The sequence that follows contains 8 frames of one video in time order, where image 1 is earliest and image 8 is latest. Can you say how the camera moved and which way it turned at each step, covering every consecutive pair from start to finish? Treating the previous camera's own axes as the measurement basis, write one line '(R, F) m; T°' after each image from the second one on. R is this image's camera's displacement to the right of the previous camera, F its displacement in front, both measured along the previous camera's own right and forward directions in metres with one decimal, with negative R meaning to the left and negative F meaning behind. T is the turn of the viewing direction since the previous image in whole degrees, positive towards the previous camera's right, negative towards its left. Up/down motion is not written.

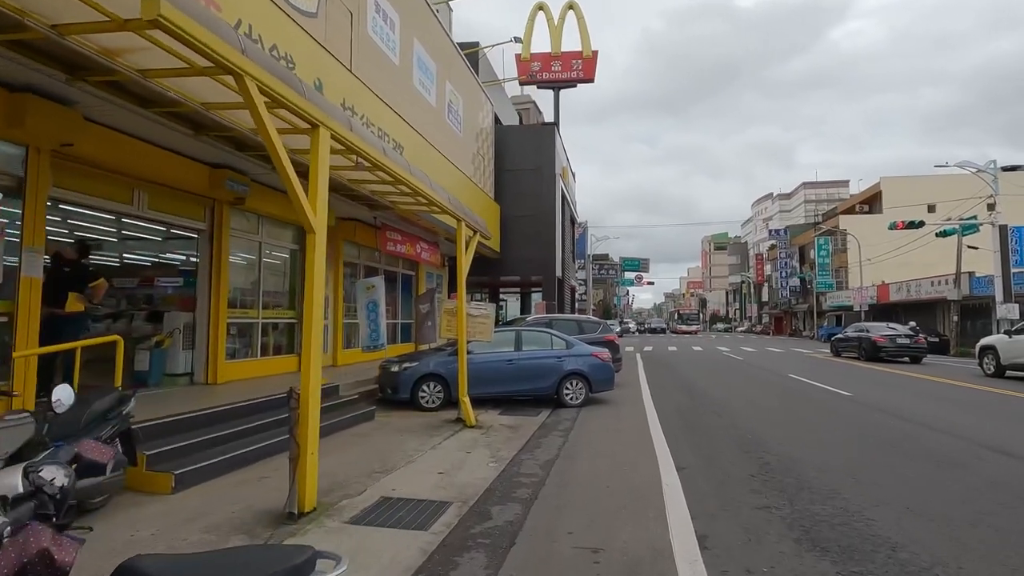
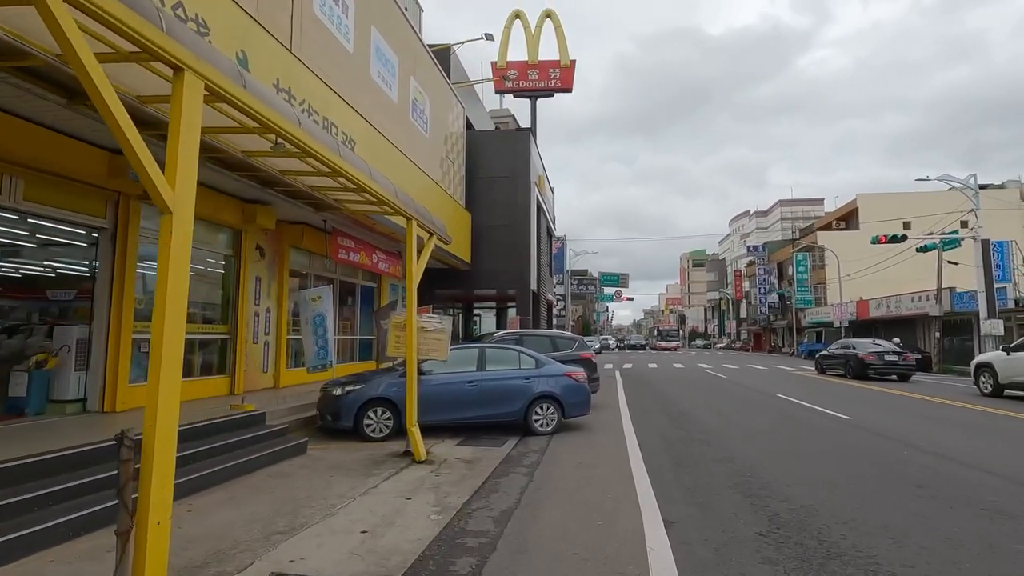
(+0.4, +1.5) m; +2°
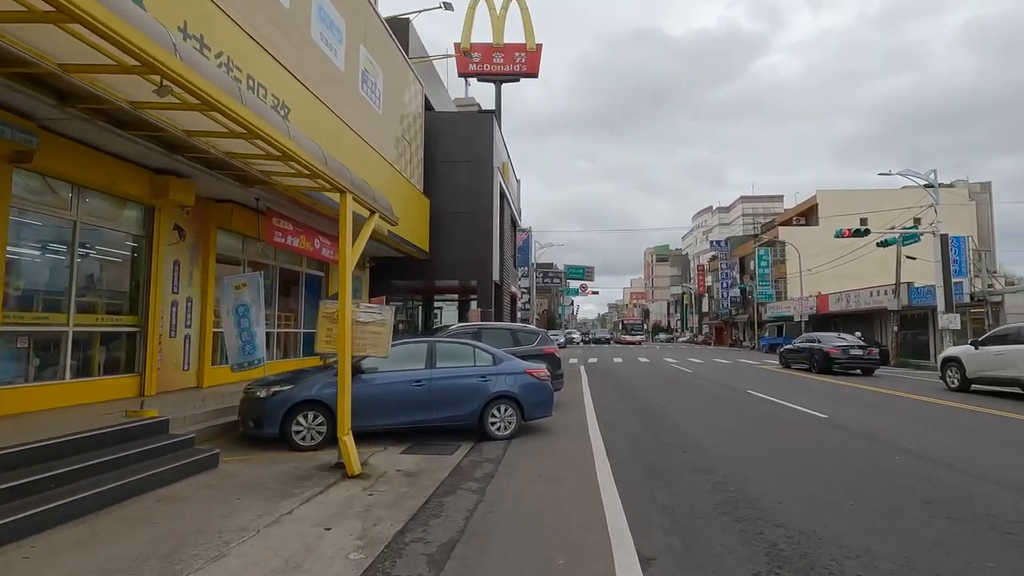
(+0.2, +1.2) m; +4°
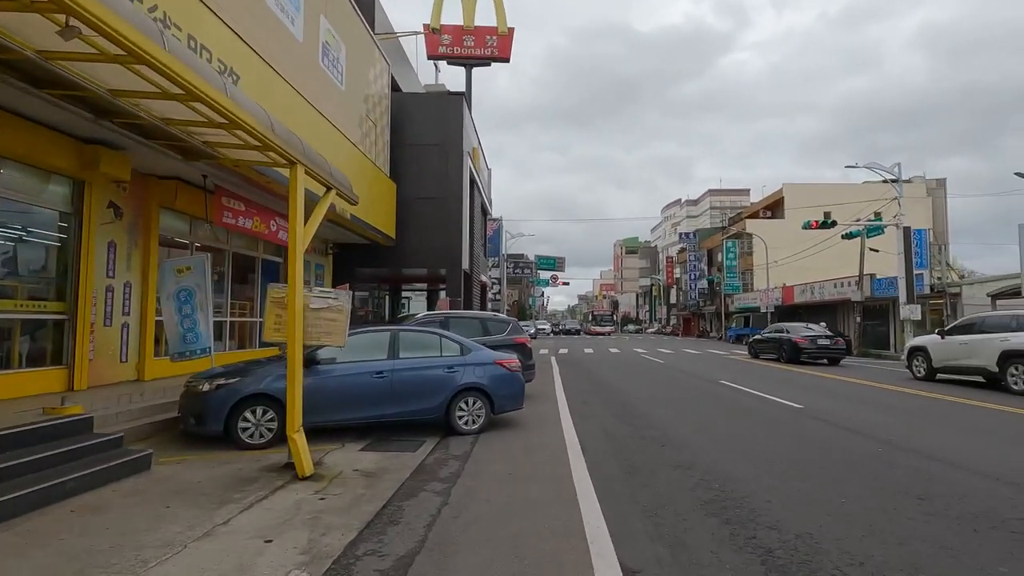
(0.0, +0.6) m; +3°
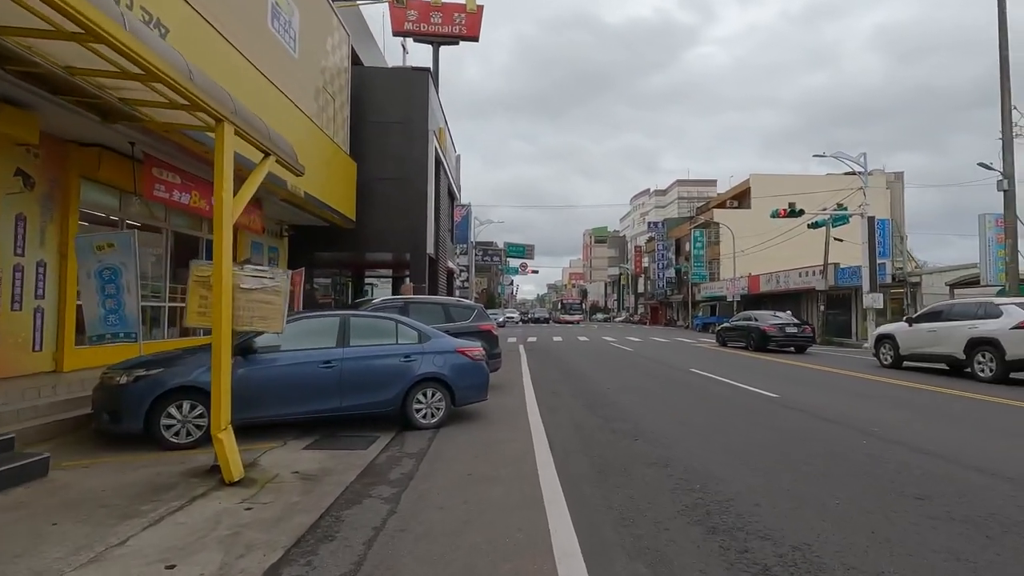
(+0.1, +0.8) m; +3°
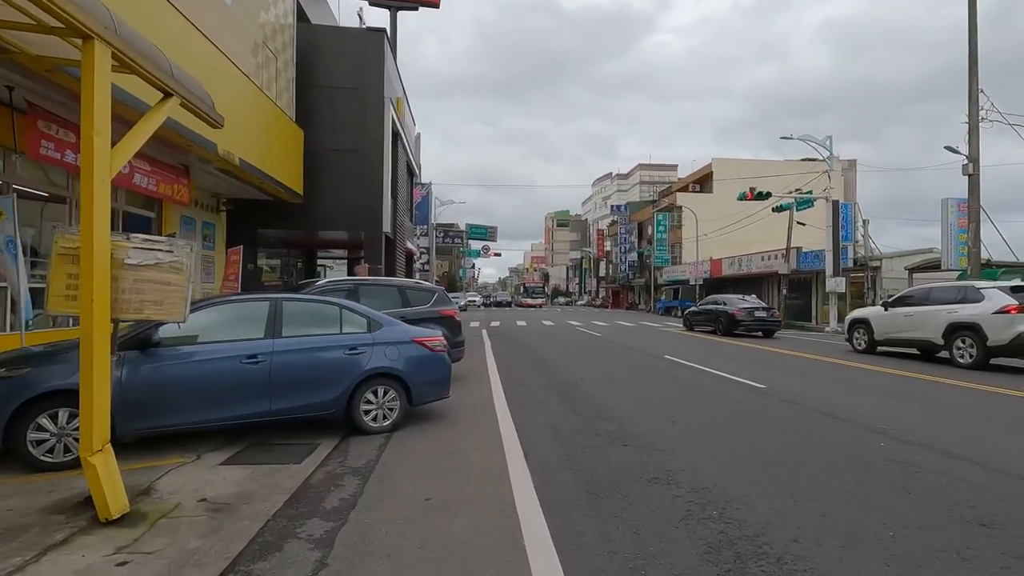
(-0.1, +1.3) m; +4°
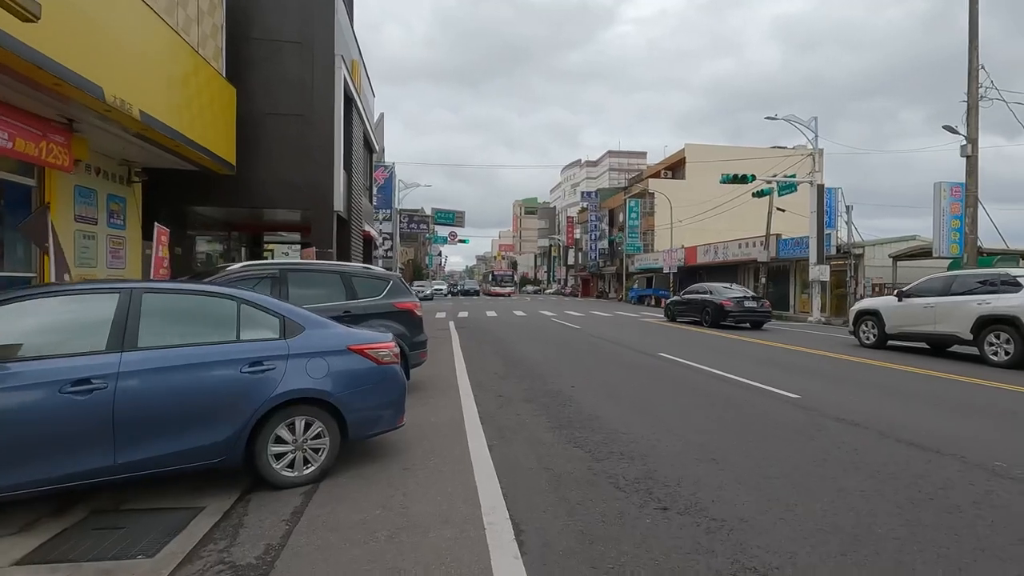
(-0.1, +2.3) m; +3°
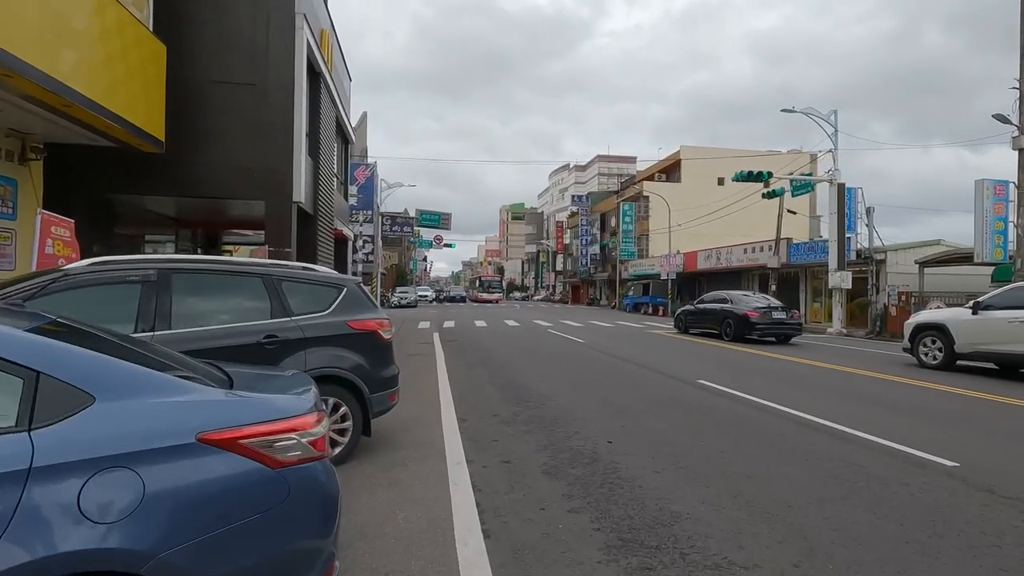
(-0.3, +2.9) m; +2°
